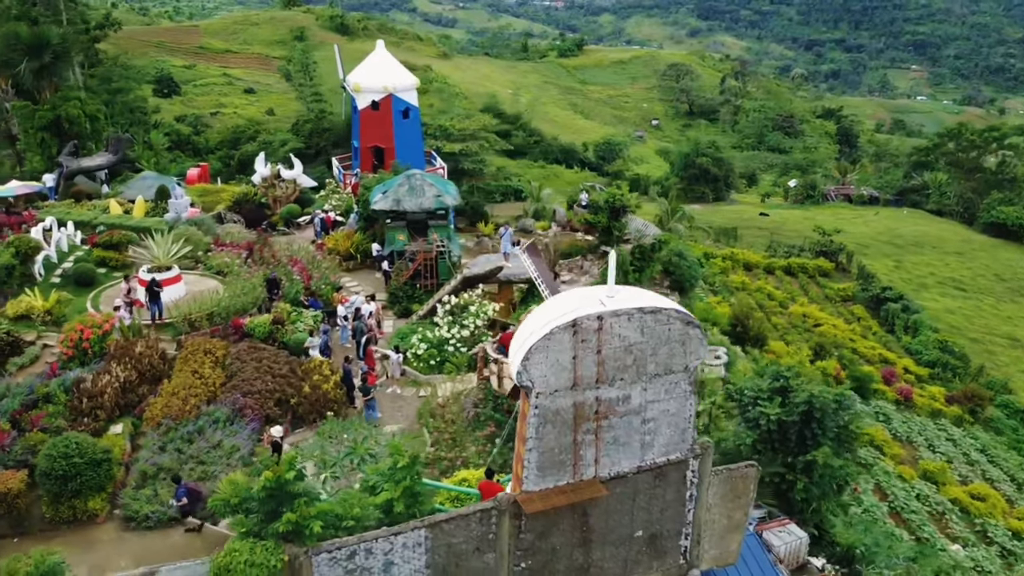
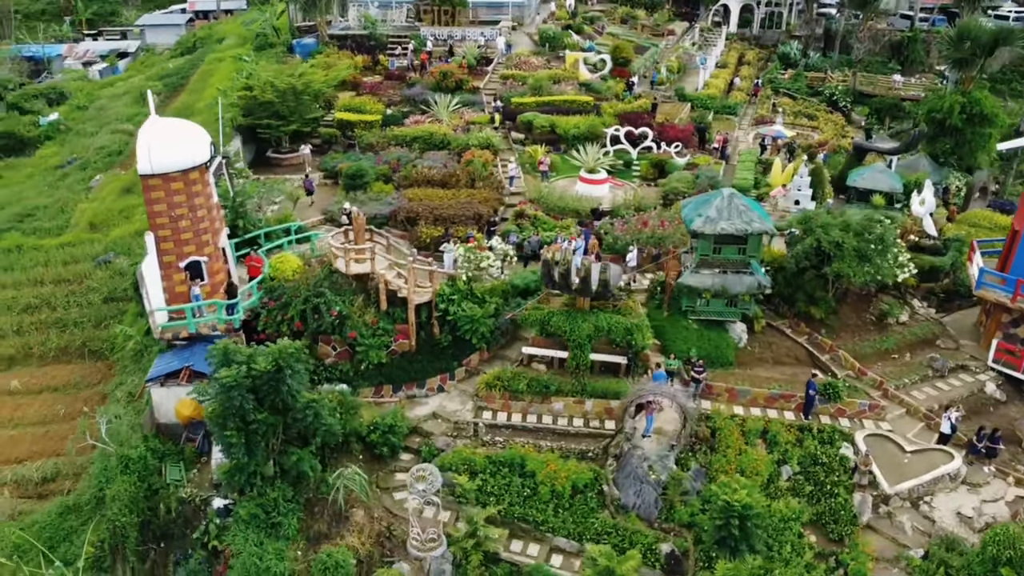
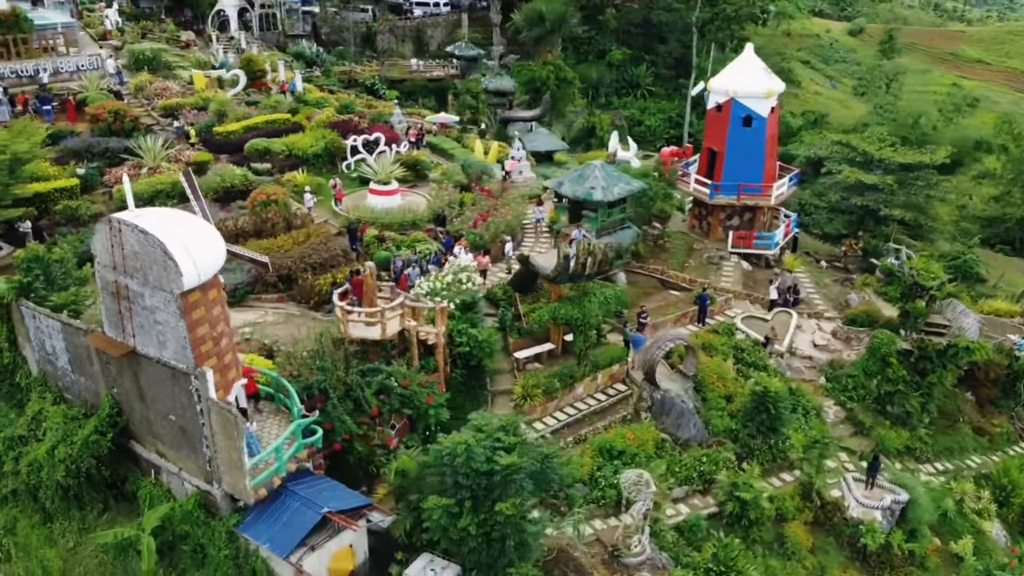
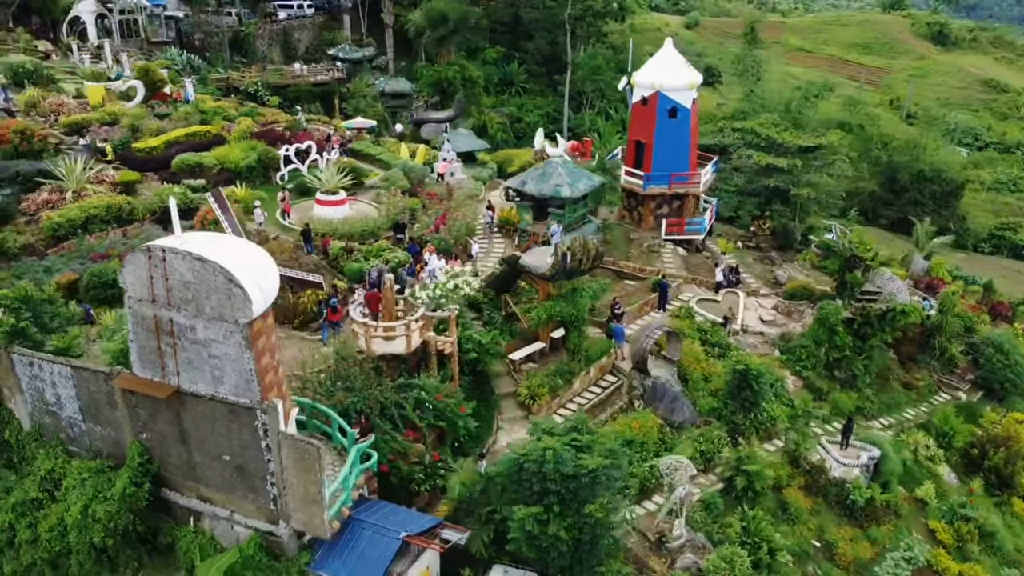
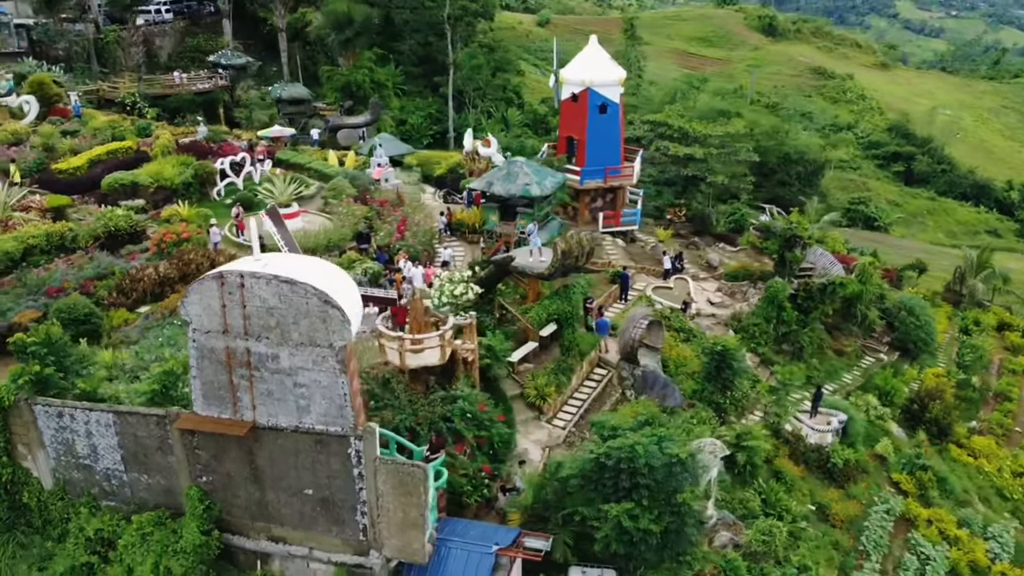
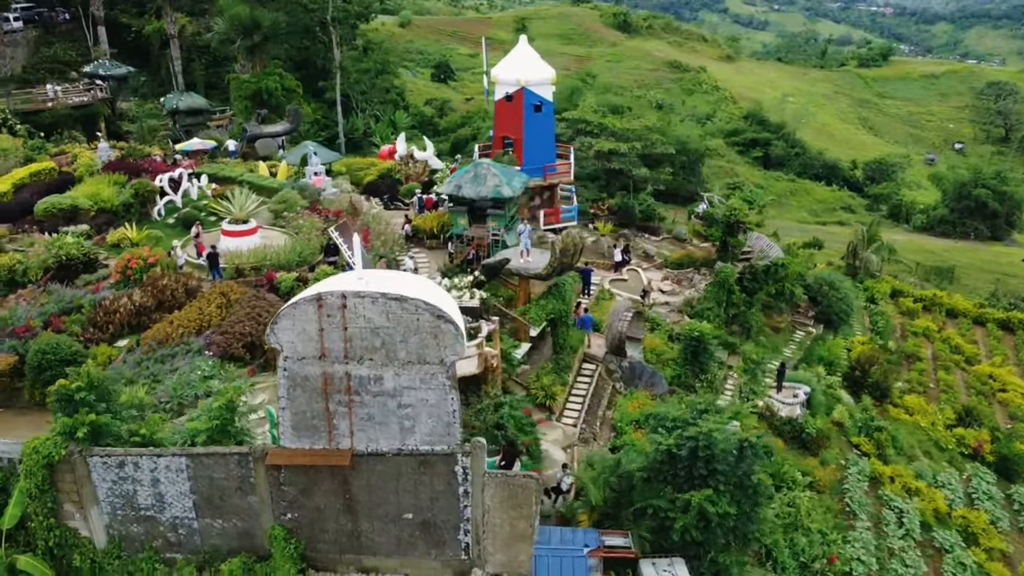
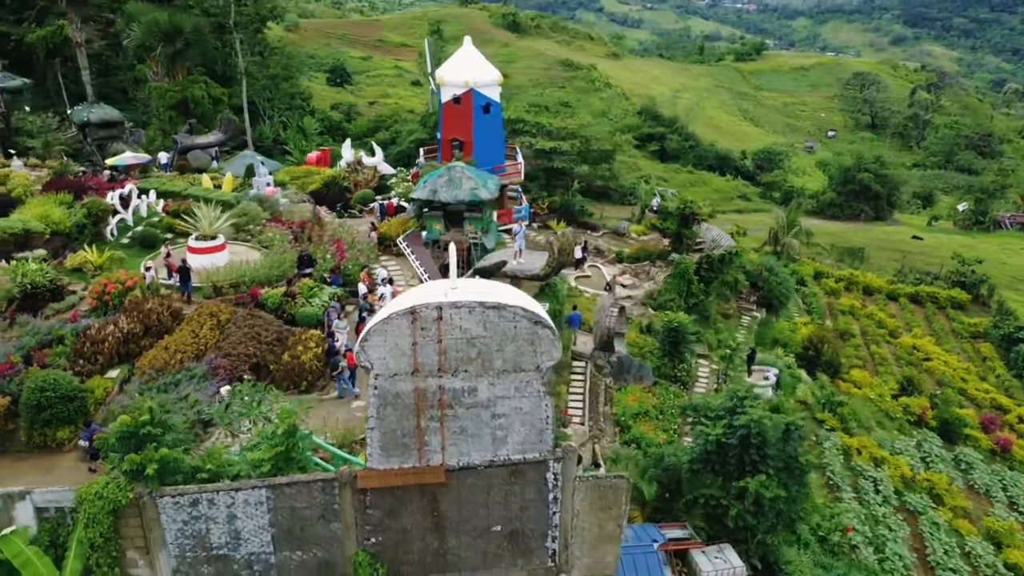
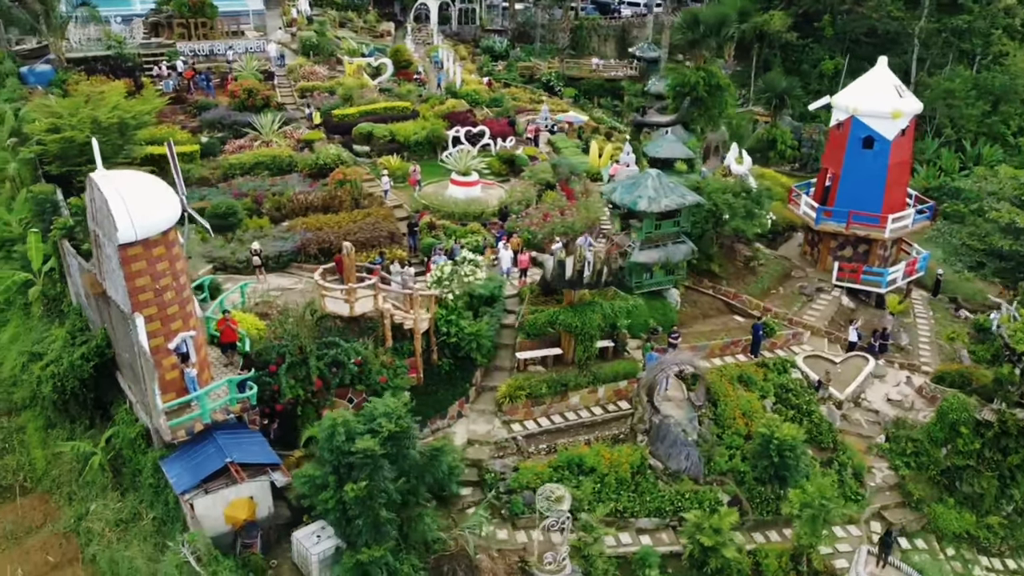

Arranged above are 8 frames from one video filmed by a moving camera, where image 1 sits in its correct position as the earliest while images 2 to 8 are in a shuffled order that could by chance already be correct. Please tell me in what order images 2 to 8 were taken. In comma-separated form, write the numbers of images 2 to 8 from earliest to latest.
7, 6, 5, 4, 3, 8, 2
